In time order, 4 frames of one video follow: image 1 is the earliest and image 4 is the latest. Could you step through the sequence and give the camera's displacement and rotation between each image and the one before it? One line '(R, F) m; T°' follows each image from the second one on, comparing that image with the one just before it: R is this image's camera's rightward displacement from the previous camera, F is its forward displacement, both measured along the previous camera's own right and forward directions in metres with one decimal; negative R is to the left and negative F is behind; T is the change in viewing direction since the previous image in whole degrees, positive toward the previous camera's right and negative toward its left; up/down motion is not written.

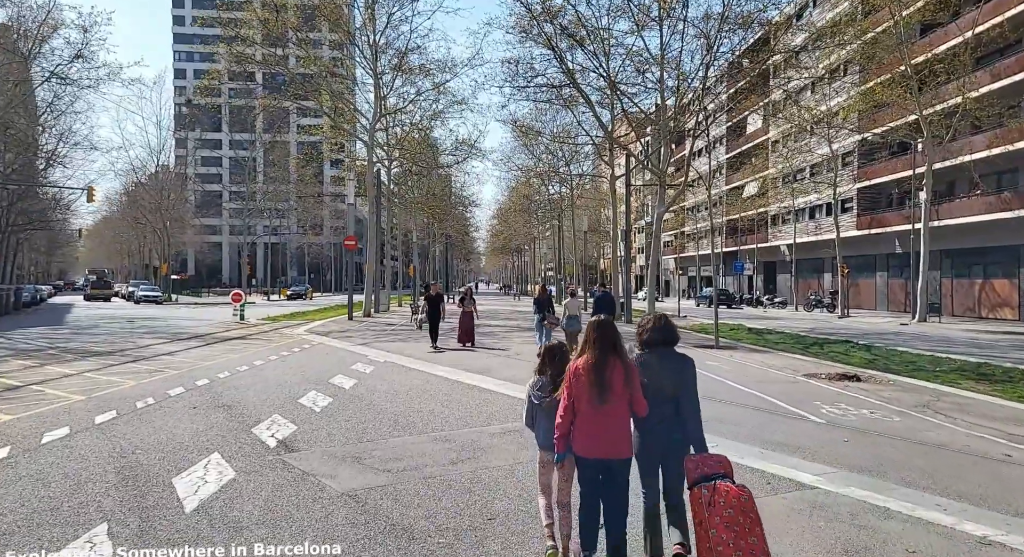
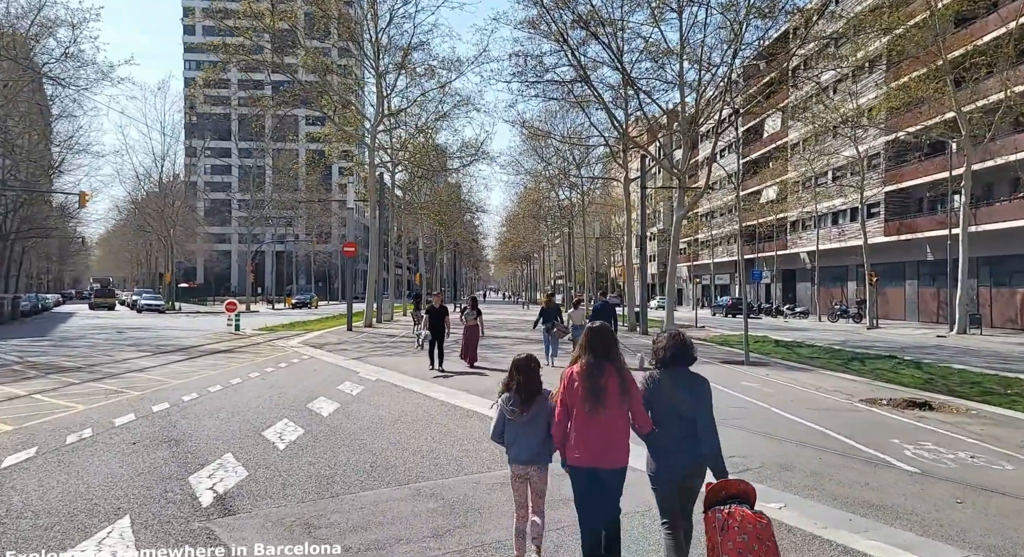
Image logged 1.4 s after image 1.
(0.0, +1.5) m; -1°
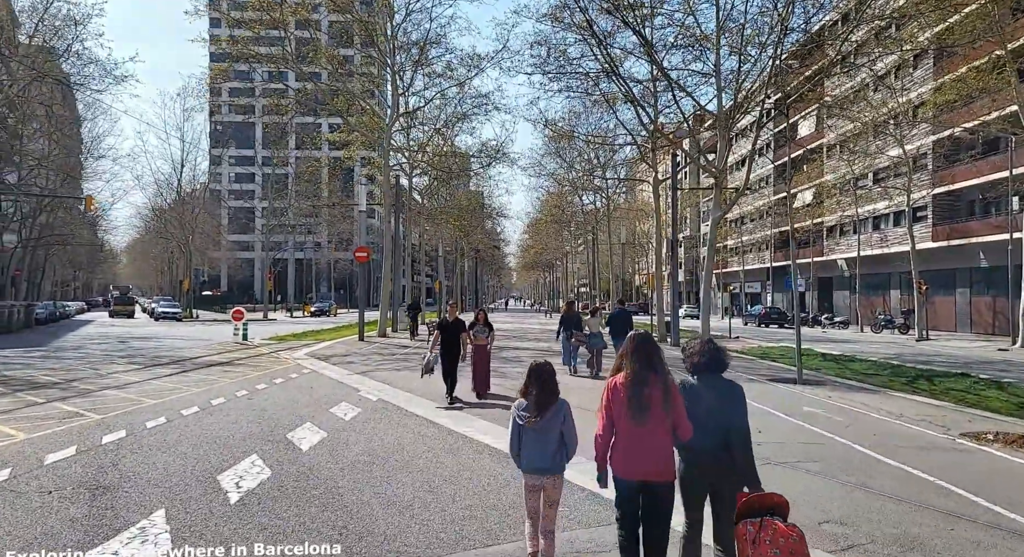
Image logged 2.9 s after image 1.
(0.0, +1.5) m; -2°
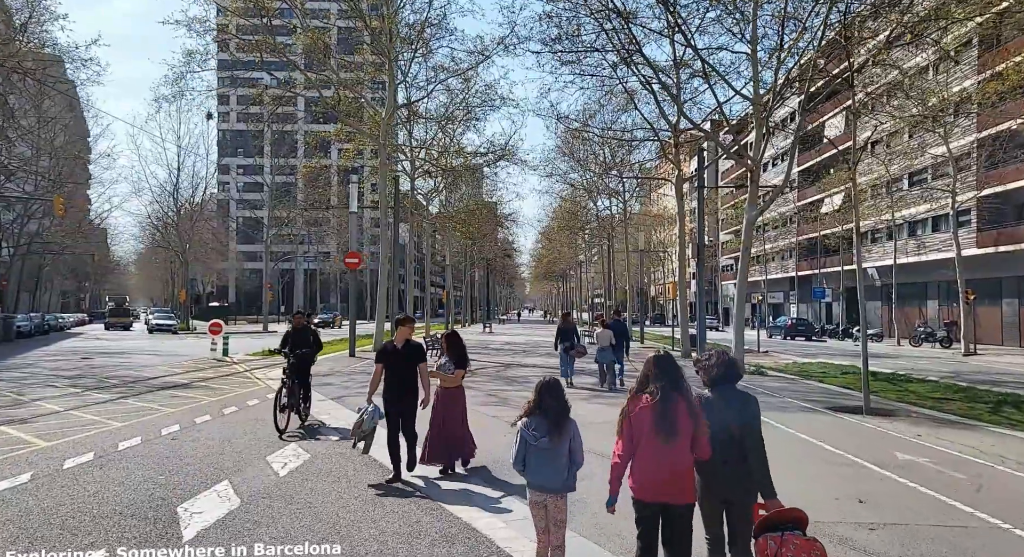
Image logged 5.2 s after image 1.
(+0.2, +2.3) m; -1°
